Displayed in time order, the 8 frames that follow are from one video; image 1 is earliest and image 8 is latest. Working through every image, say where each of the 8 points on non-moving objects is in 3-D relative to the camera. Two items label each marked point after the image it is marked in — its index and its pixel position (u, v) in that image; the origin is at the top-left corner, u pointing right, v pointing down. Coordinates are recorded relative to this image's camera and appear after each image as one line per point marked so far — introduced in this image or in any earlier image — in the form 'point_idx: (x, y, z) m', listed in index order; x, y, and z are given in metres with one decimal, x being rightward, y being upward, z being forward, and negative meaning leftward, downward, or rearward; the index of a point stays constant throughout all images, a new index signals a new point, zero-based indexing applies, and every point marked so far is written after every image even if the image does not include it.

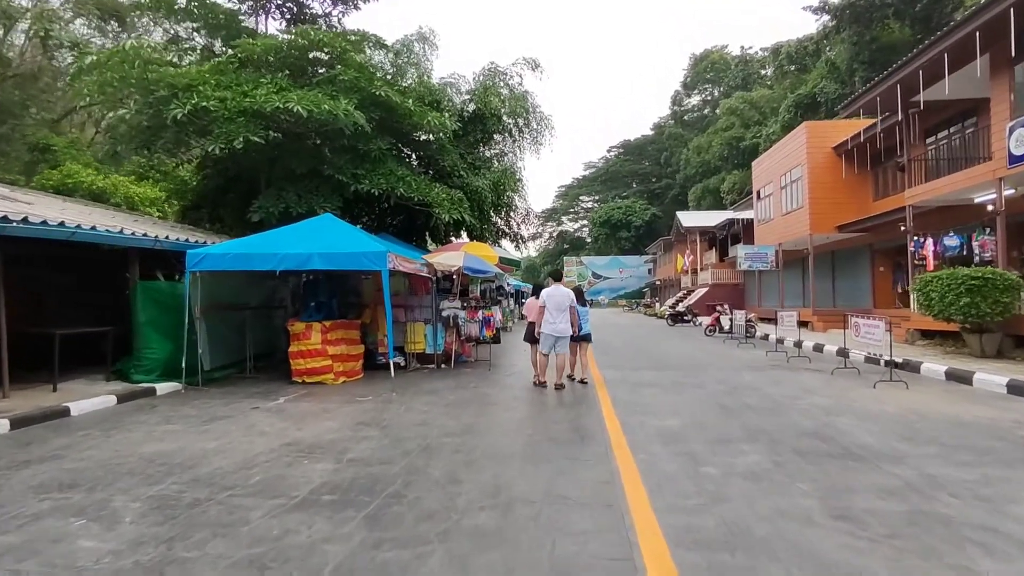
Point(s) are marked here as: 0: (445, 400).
0: (-1.1, -1.8, +9.6) m
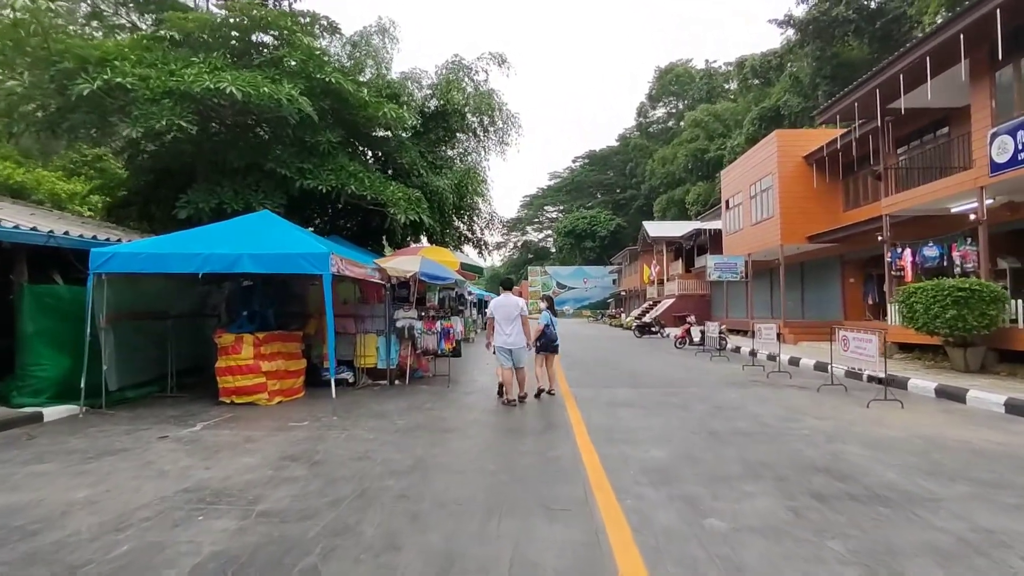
0: (-1.6, -1.9, +8.3) m
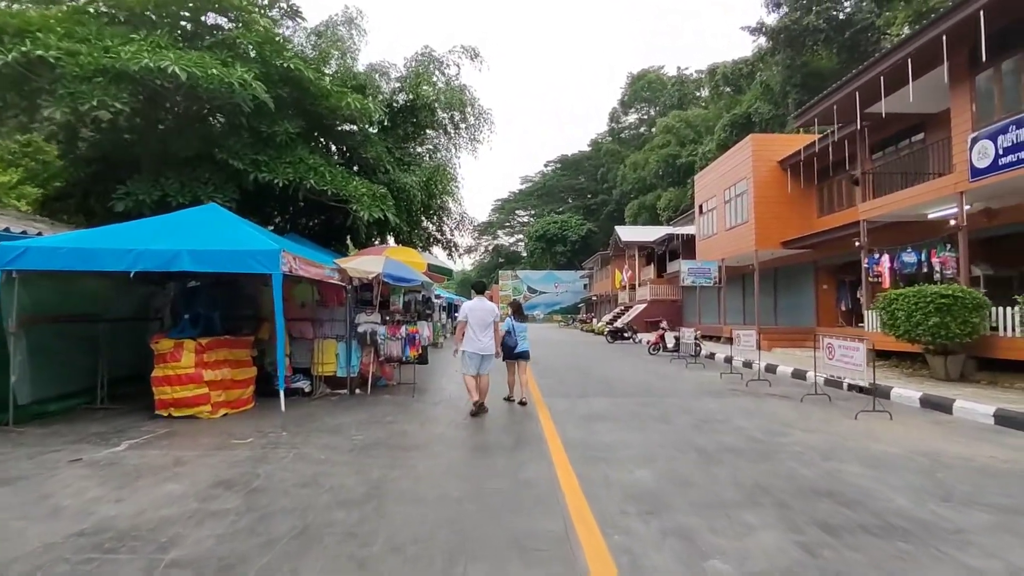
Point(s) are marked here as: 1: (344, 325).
0: (-2.0, -1.9, +7.4) m
1: (-3.2, -0.7, +11.6) m
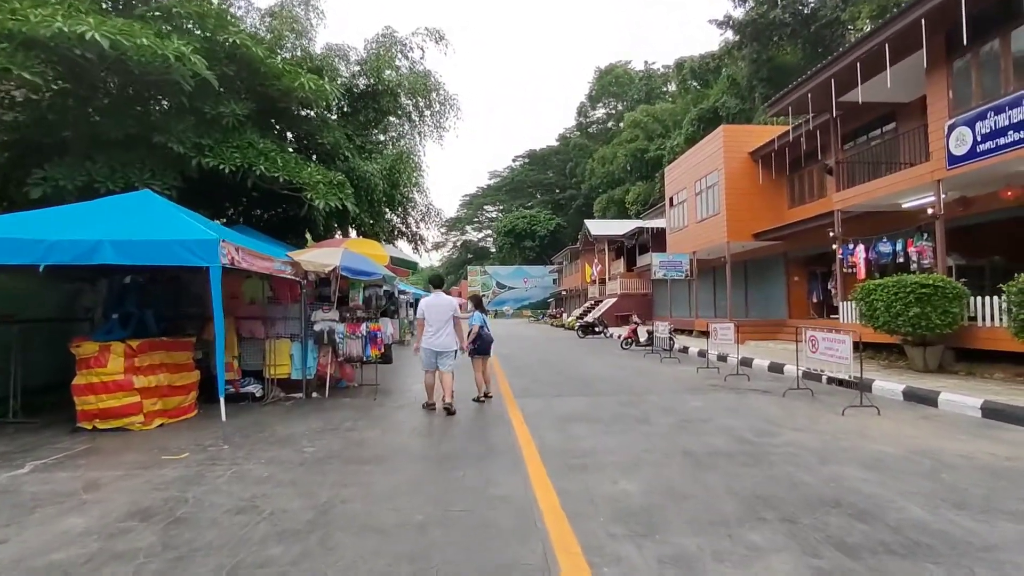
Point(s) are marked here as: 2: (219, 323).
0: (-2.3, -1.8, +6.6) m
1: (-3.8, -0.6, +10.7) m
2: (-3.5, -0.4, +7.1) m
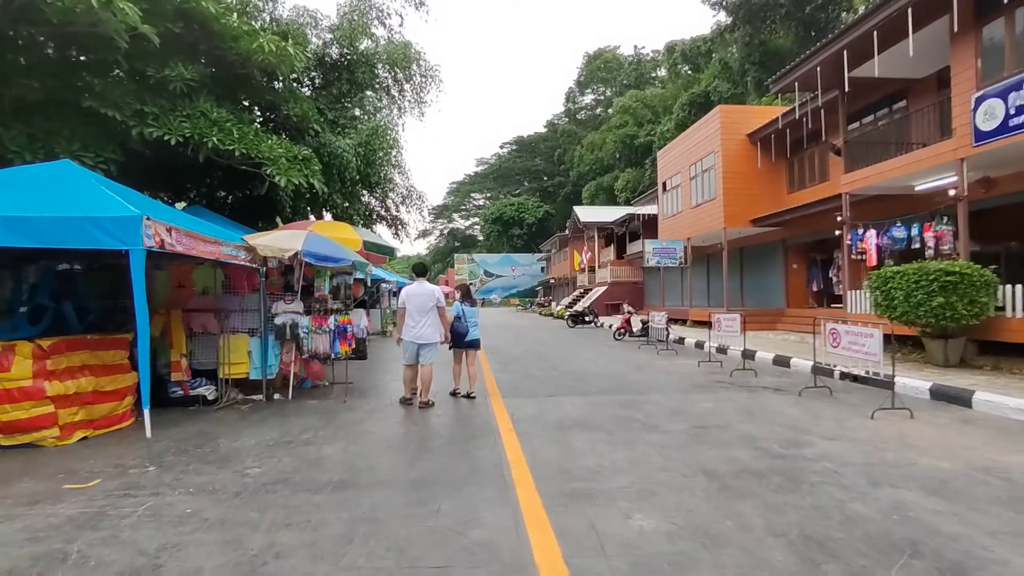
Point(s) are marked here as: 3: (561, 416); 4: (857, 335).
0: (-2.4, -1.7, +5.4) m
1: (-4.0, -0.4, +9.5) m
2: (-3.6, -0.3, +5.9) m
3: (+0.7, -1.8, +8.4) m
4: (+5.2, -0.7, +9.3) m
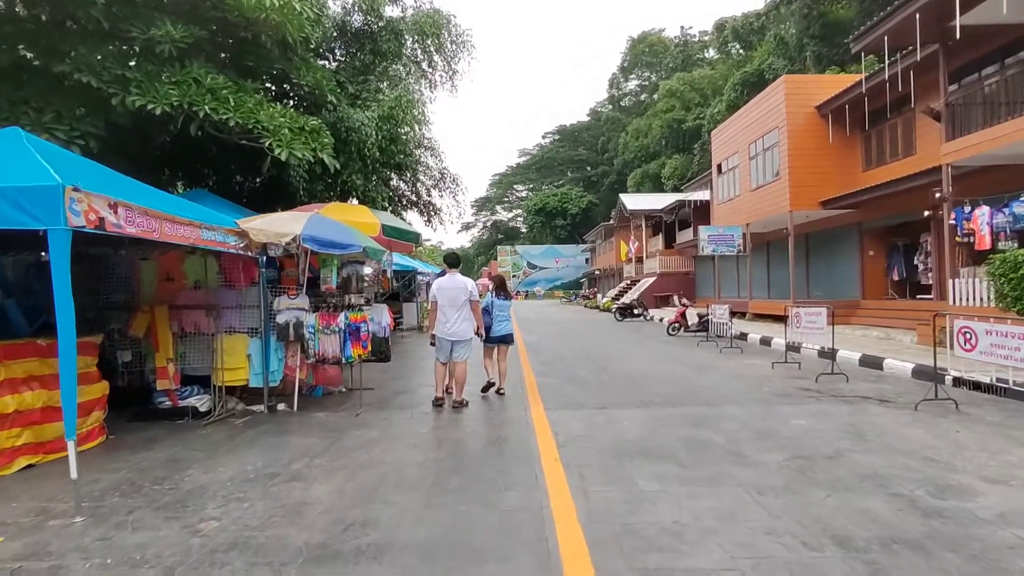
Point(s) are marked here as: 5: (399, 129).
0: (-2.1, -1.7, +3.9) m
1: (-3.4, -0.3, +8.1) m
2: (-3.3, -0.2, +4.5) m
3: (+1.2, -1.6, +6.7) m
4: (+5.8, -0.5, +7.3) m
5: (-2.3, +3.3, +12.5) m
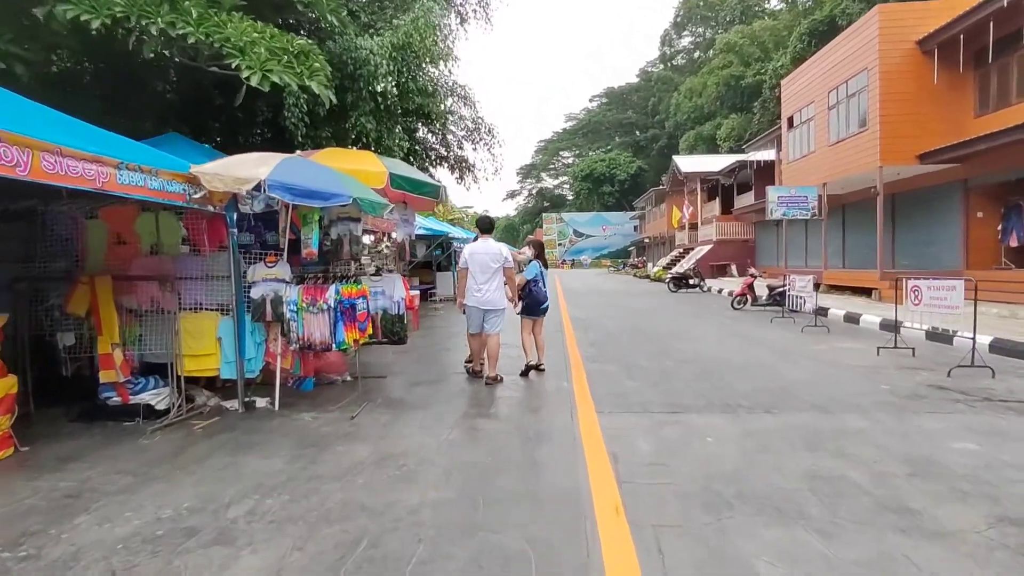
0: (-2.0, -1.5, +2.2) m
1: (-3.0, 0.0, +6.3) m
2: (-3.1, -0.1, +2.7) m
3: (+1.5, -1.4, +4.7) m
4: (+6.1, -0.3, +4.8) m
5: (-1.6, +3.9, +10.4) m
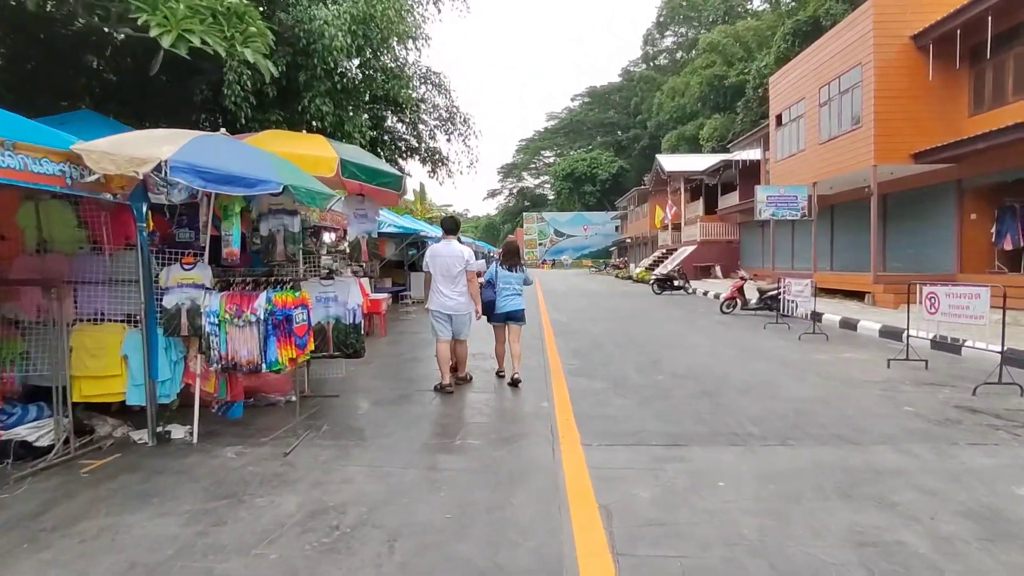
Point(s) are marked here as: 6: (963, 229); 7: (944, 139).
0: (-2.2, -1.6, +1.0) m
1: (-3.2, 0.0, +5.2) m
2: (-3.3, -0.1, +1.5) m
3: (+1.3, -1.5, +3.7) m
4: (+5.9, -0.4, +4.0) m
5: (-1.9, +3.8, +9.3) m
6: (+12.9, +1.6, +17.1) m
7: (+12.4, +4.3, +17.2) m
